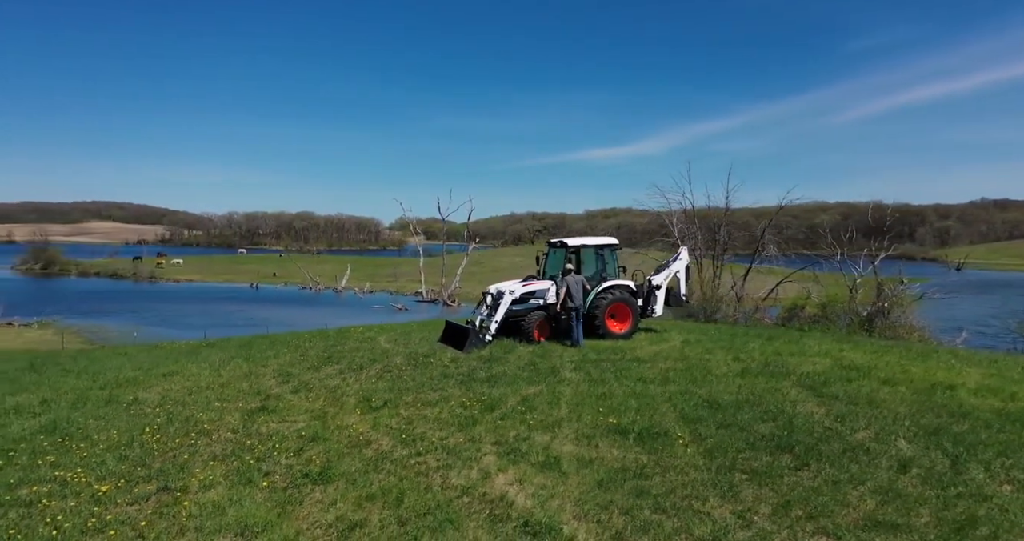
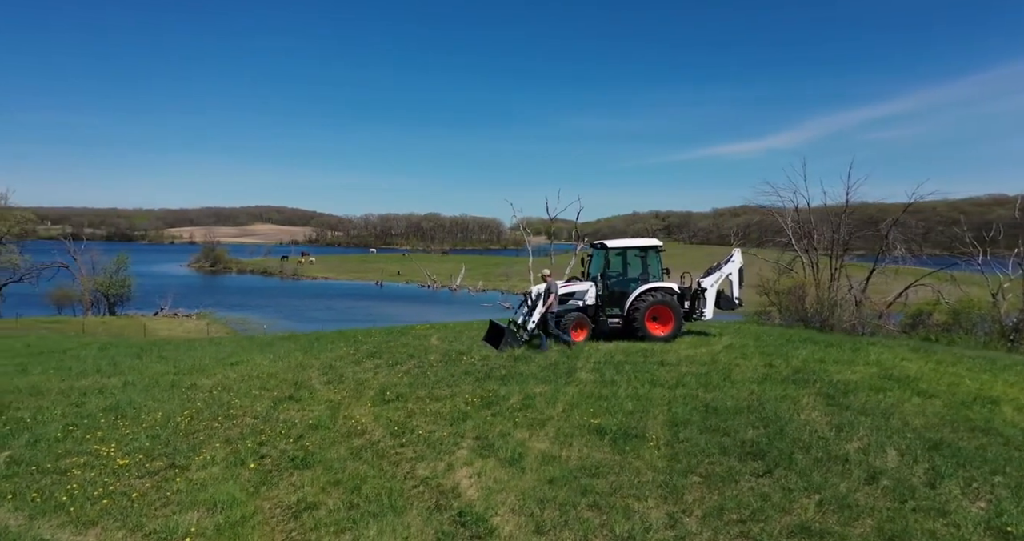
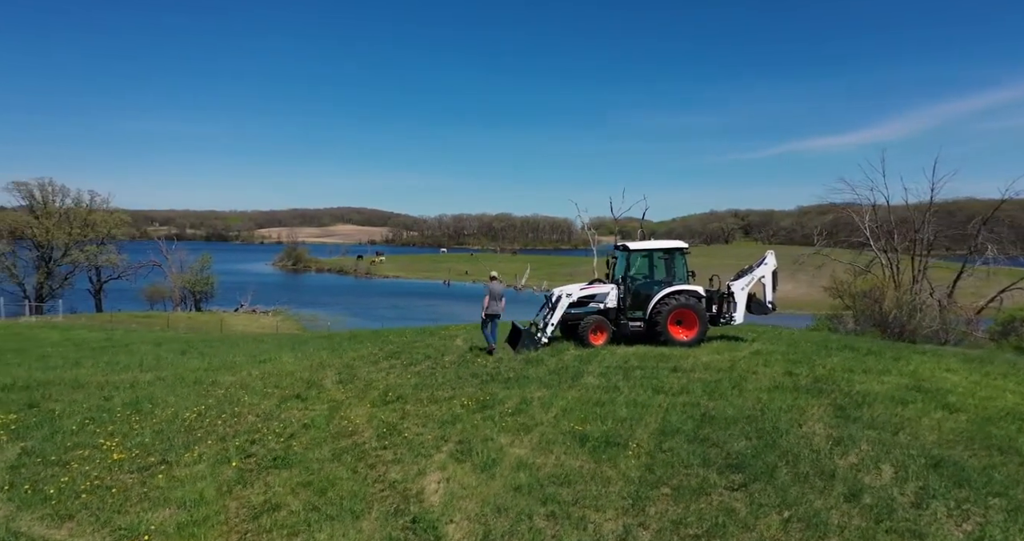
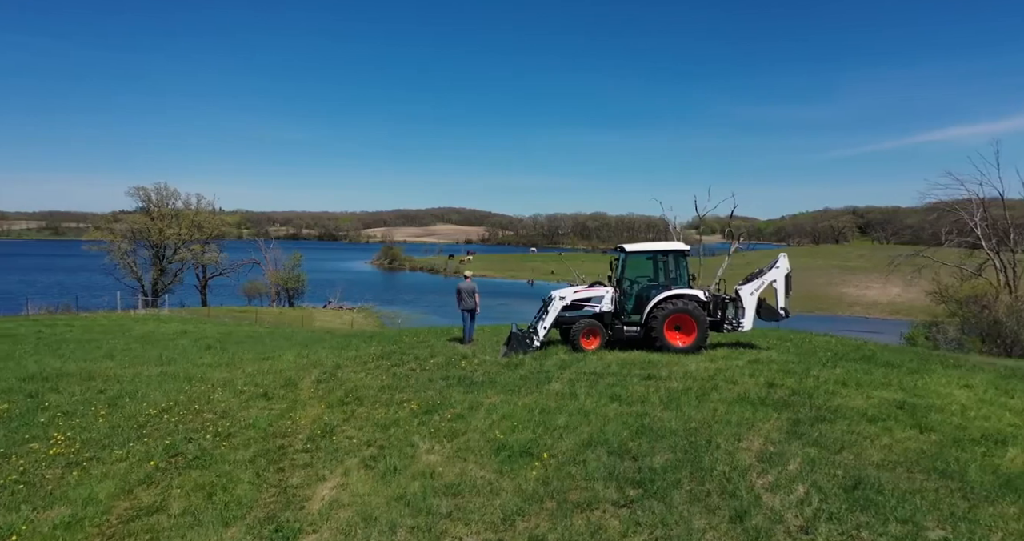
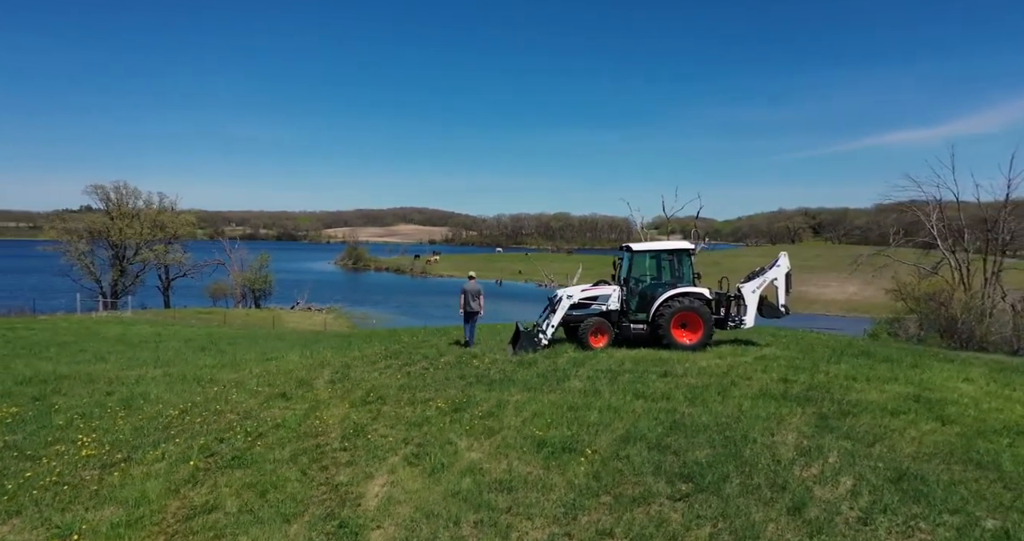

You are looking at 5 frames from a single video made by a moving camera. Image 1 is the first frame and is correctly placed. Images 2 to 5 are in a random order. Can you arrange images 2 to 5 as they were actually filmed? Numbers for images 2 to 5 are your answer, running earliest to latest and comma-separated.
2, 3, 5, 4
